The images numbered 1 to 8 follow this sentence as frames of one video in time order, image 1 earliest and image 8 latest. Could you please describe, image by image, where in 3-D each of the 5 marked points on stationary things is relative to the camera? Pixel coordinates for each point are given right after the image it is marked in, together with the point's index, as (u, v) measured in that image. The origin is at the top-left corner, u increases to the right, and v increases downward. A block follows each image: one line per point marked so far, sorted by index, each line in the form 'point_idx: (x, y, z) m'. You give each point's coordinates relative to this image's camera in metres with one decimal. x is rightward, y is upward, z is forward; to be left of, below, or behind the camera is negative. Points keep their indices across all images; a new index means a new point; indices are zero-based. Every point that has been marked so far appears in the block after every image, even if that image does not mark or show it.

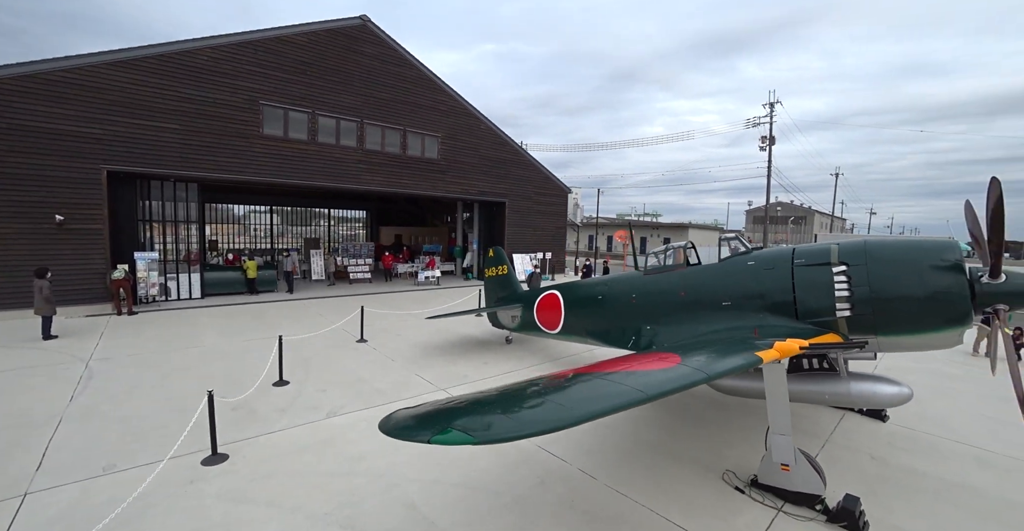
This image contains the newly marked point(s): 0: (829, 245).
0: (+3.4, +0.2, +4.4) m
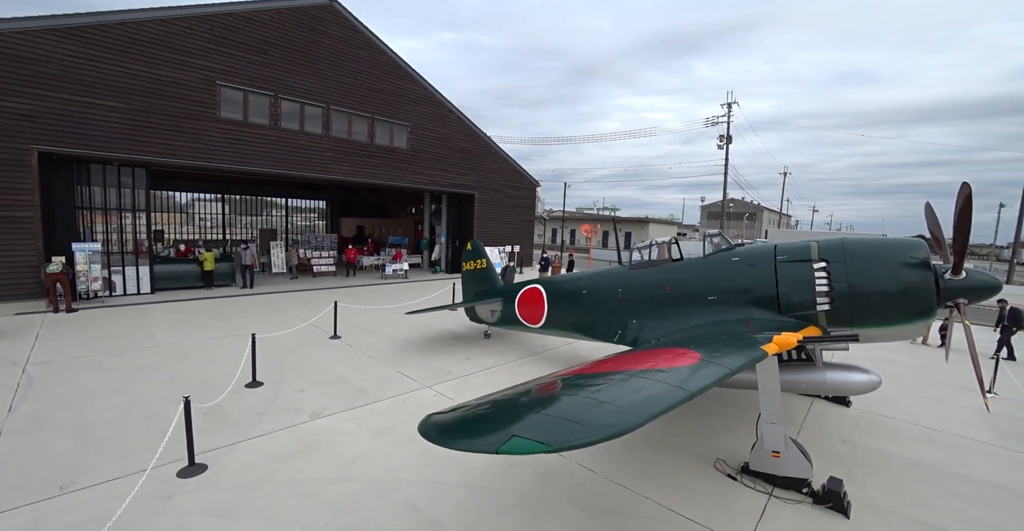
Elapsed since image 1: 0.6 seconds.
0: (+3.4, +0.3, +4.7) m
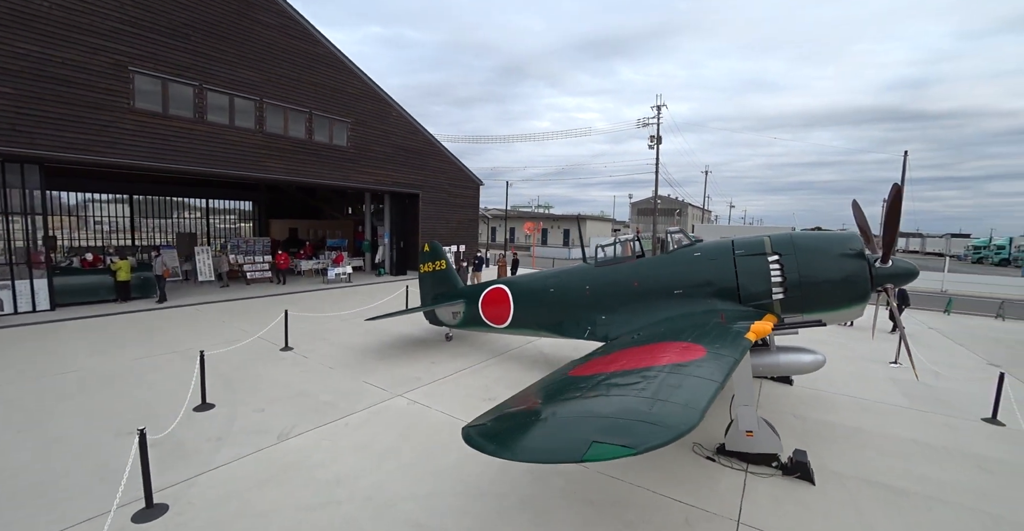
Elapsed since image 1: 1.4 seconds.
0: (+3.1, +0.4, +5.1) m
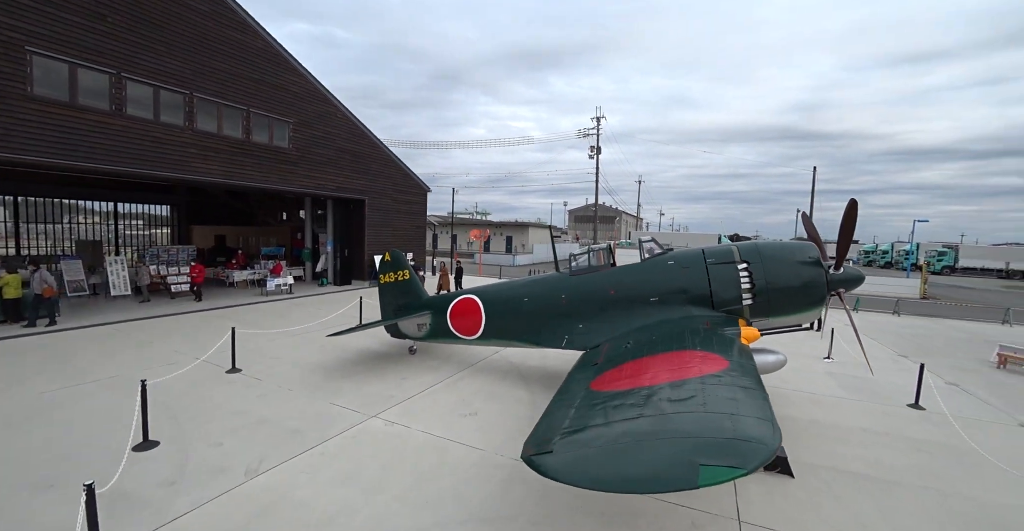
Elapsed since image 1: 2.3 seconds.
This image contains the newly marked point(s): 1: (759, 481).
0: (+2.9, +0.3, +5.4) m
1: (+2.3, -2.1, +3.9) m
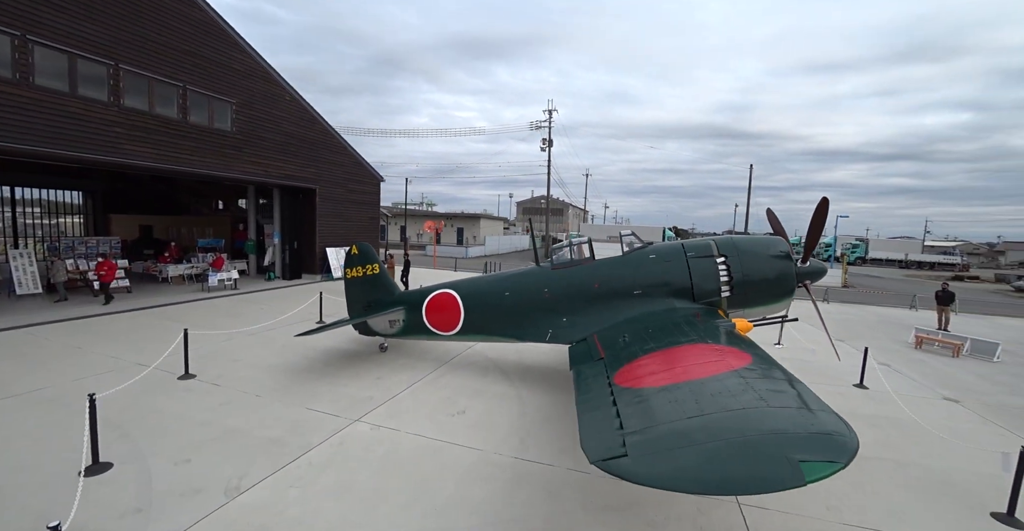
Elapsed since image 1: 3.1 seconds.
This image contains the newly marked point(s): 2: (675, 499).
0: (+2.7, +0.3, +5.7) m
1: (+2.4, -2.0, +4.2) m
2: (+1.4, -2.0, +3.6) m
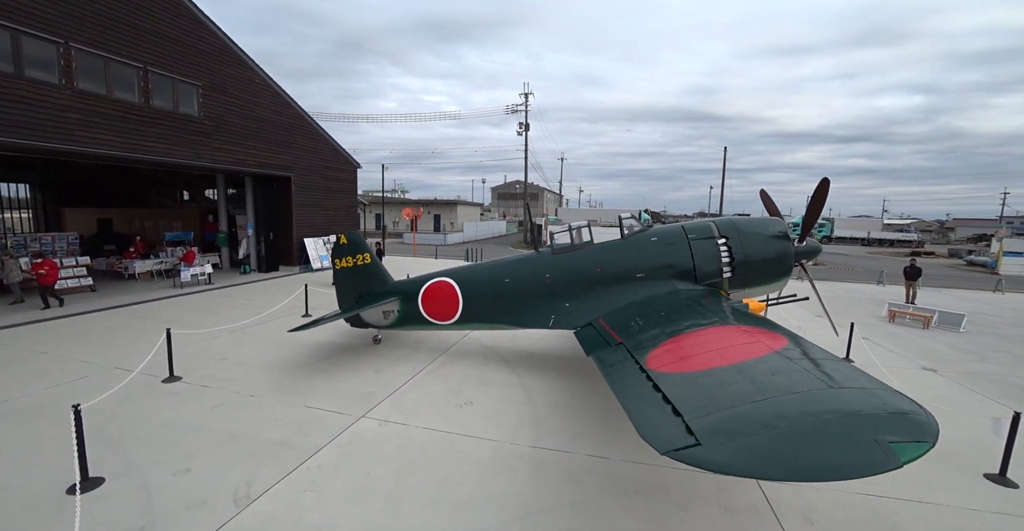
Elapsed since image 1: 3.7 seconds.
0: (+2.7, +0.6, +5.7) m
1: (+2.5, -1.8, +4.2) m
2: (+1.6, -1.9, +3.6) m
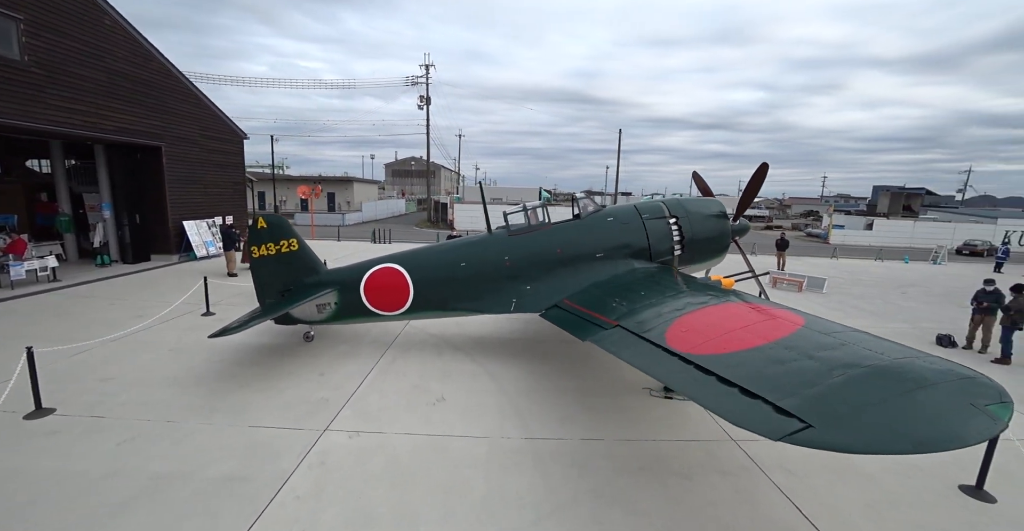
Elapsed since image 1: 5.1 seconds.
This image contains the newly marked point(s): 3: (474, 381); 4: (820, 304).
0: (+2.1, +0.9, +6.0) m
1: (+2.3, -1.6, +4.6) m
2: (+1.6, -1.7, +3.8) m
3: (-0.5, -1.5, +5.2) m
4: (+7.4, -0.9, +9.9) m
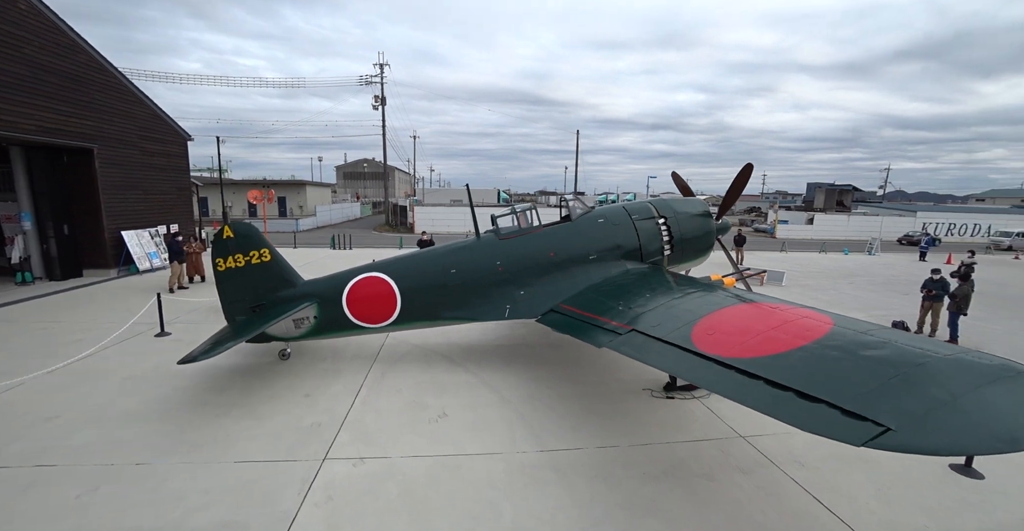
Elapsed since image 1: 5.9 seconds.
0: (+2.0, +0.9, +6.0) m
1: (+2.4, -1.6, +4.7) m
2: (+1.7, -1.7, +3.8) m
3: (-0.5, -1.5, +5.0) m
4: (+6.9, -0.8, +10.4) m
